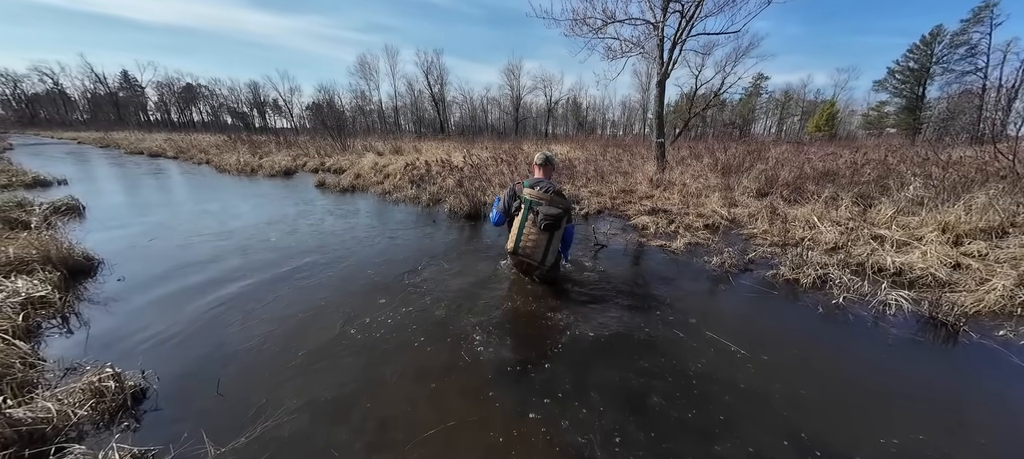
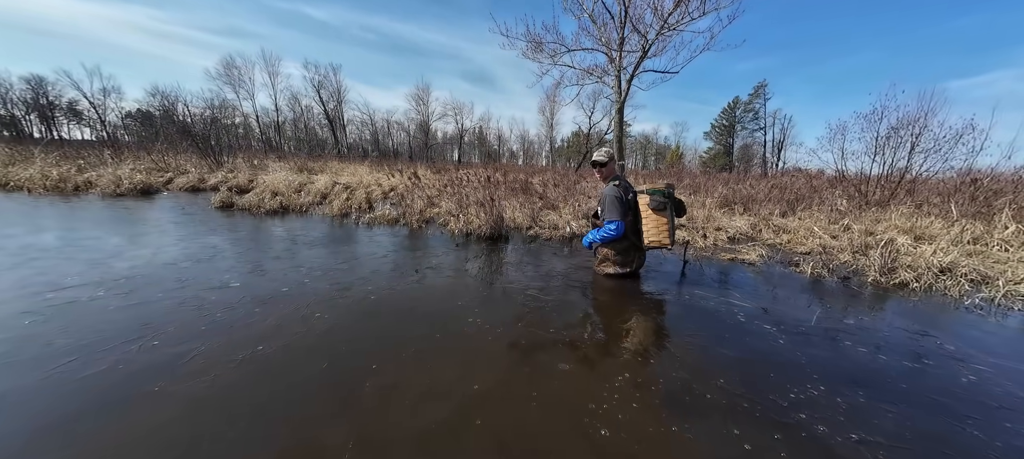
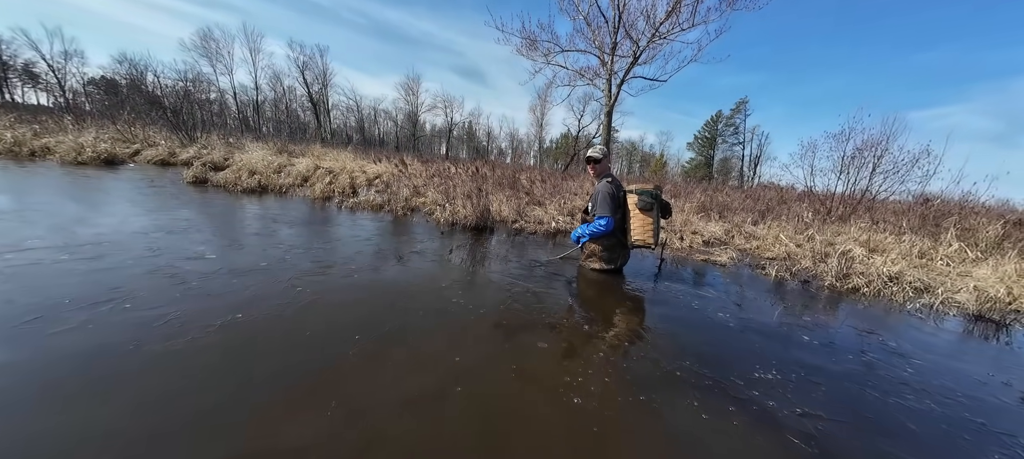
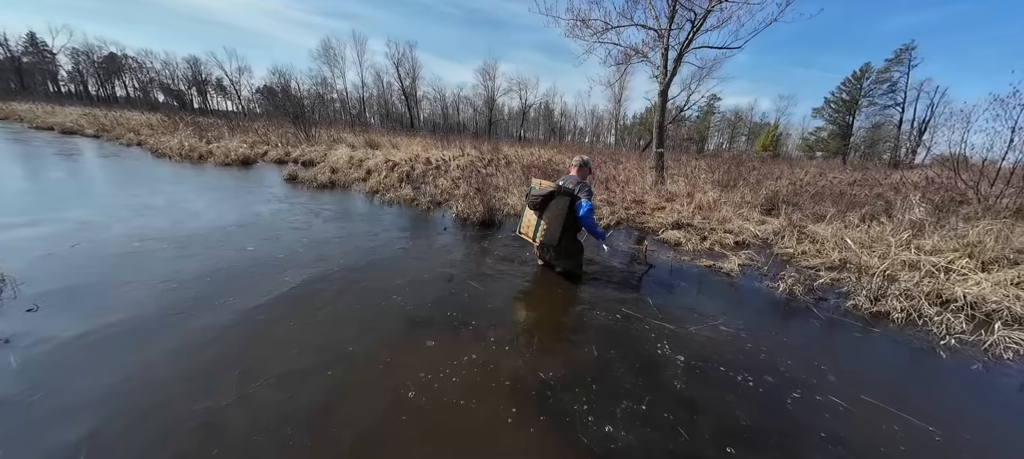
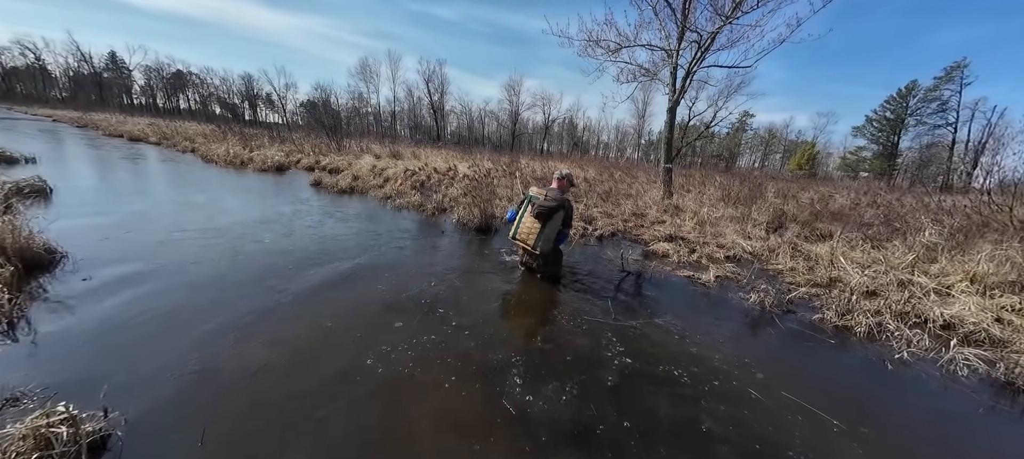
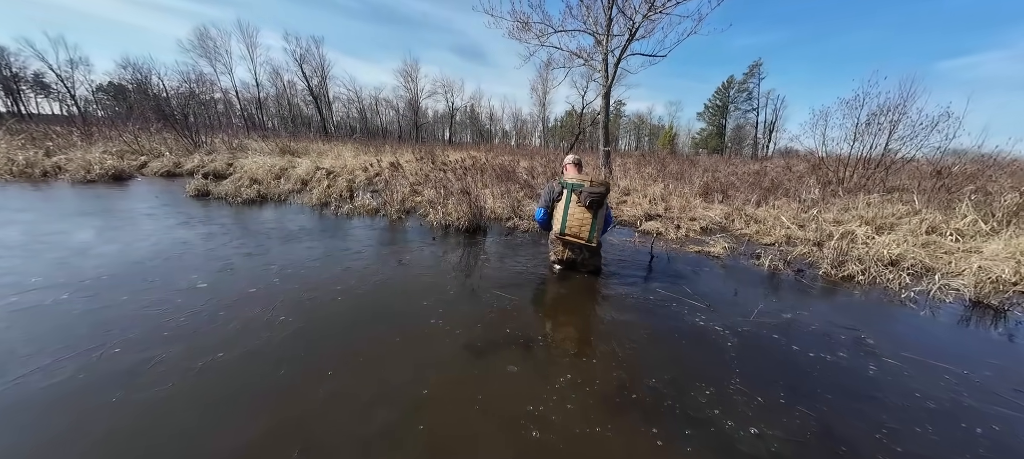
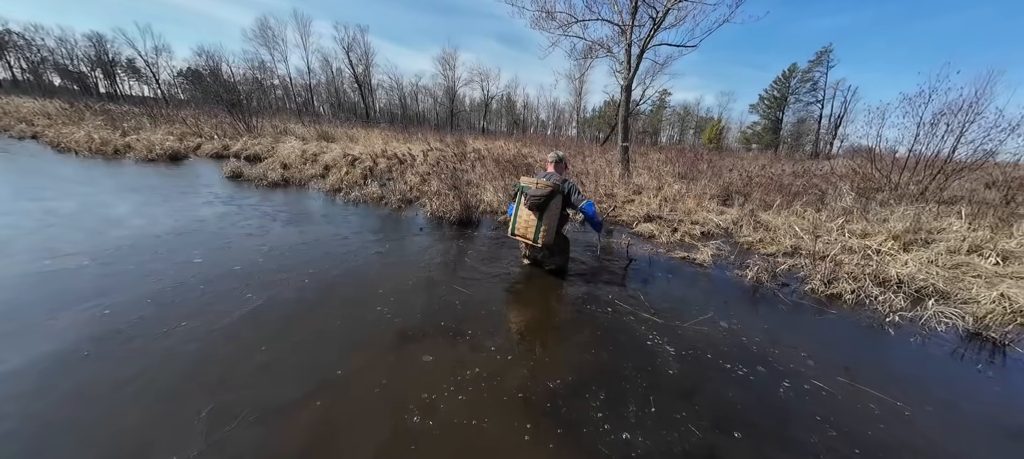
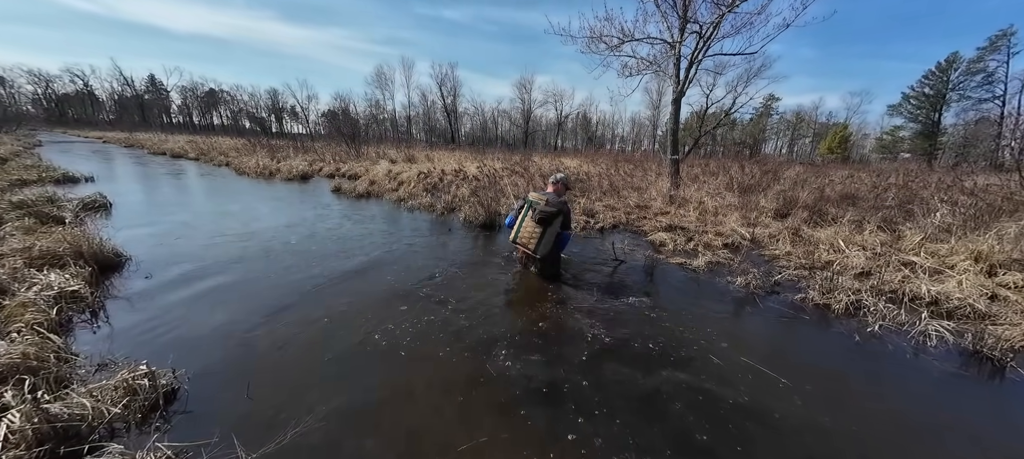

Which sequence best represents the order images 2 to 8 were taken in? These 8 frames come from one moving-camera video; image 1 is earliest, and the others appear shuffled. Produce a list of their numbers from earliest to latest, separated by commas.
8, 5, 4, 7, 6, 2, 3
